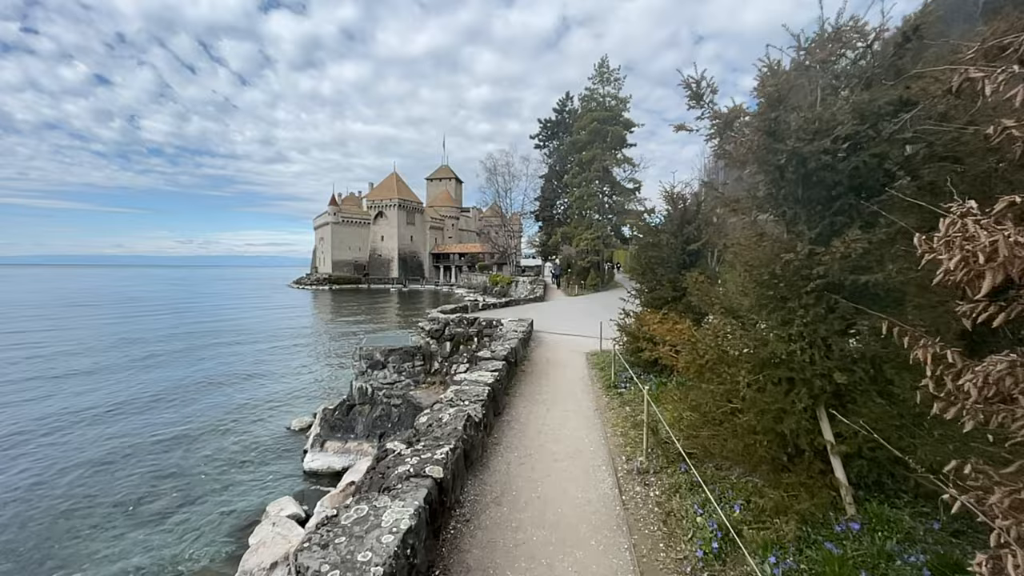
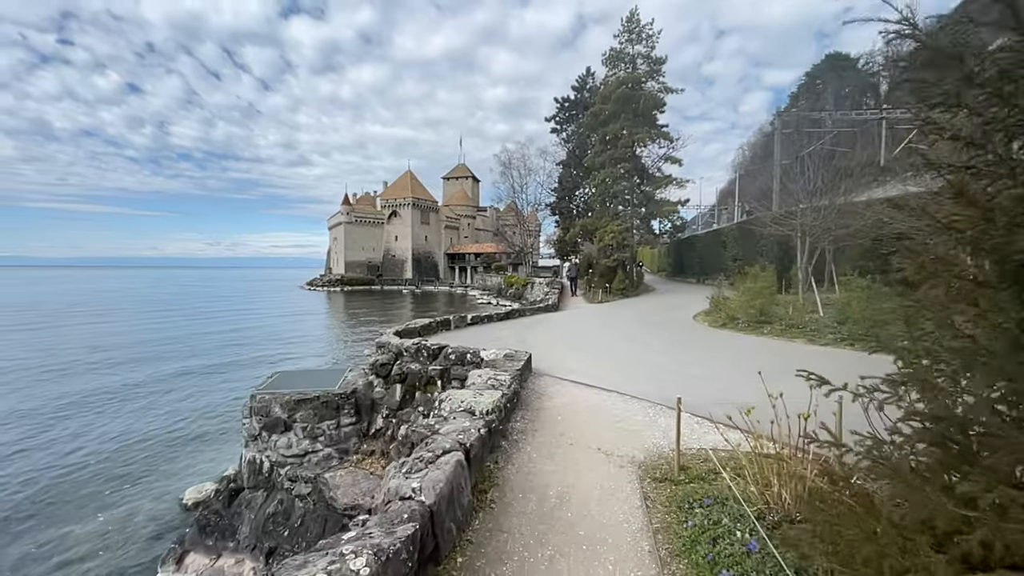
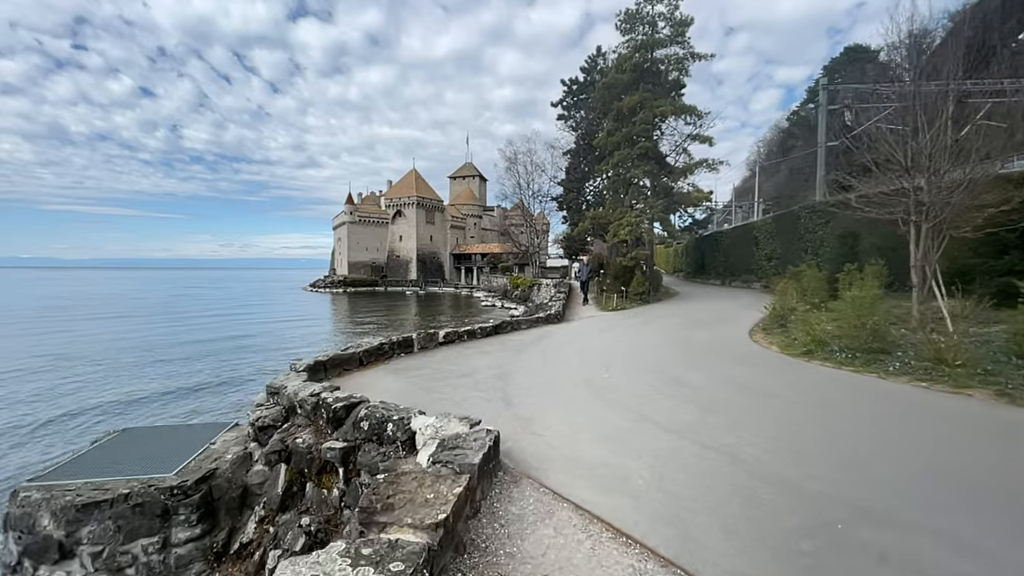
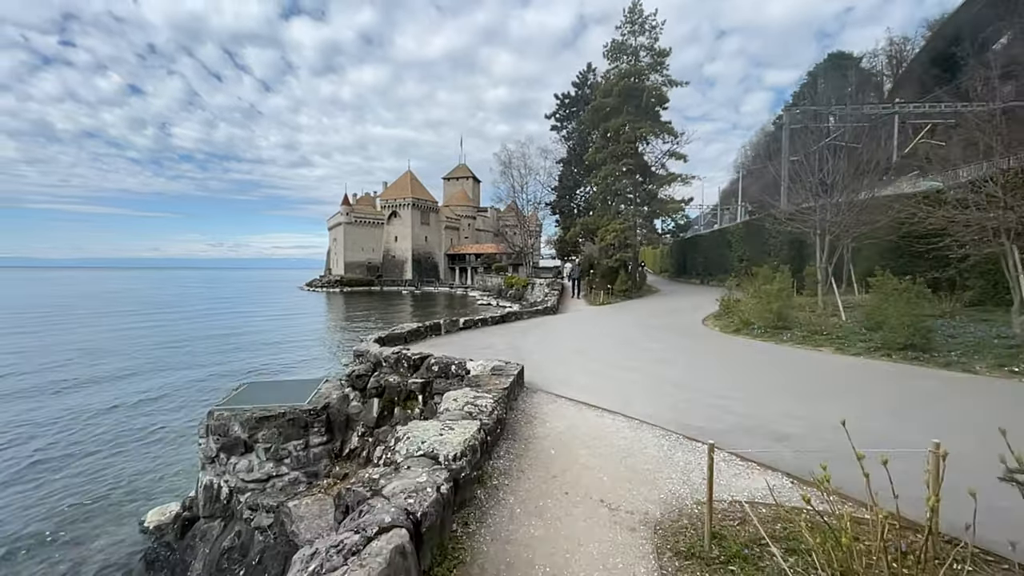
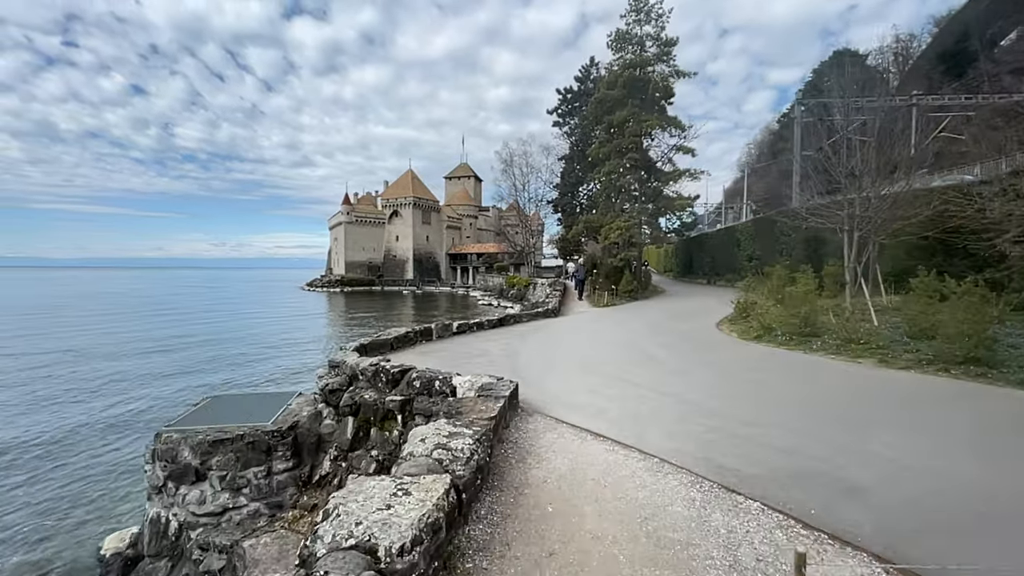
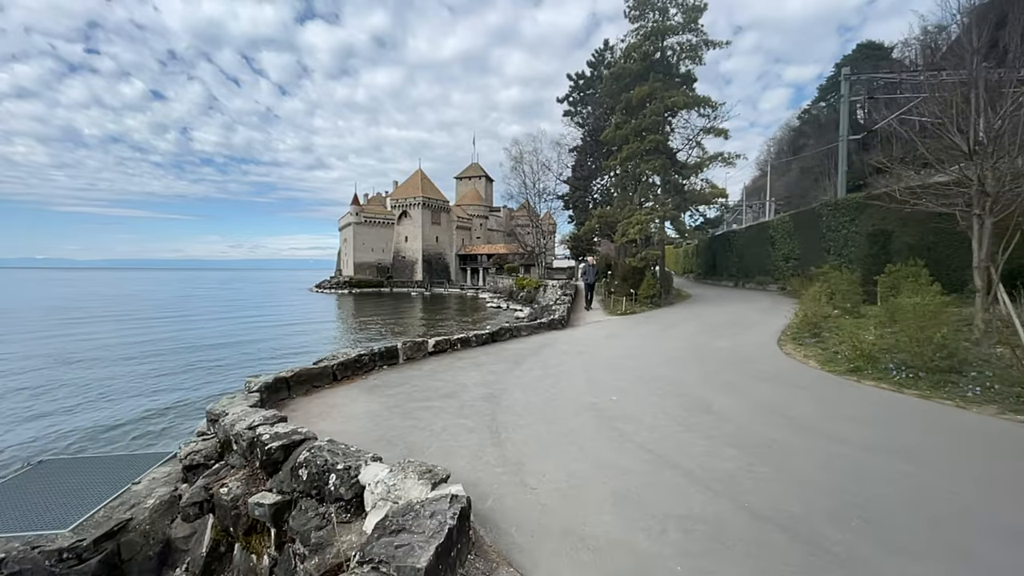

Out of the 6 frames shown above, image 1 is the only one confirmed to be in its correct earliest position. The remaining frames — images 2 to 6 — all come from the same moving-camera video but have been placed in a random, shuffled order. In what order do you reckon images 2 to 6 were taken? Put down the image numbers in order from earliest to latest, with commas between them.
2, 4, 5, 3, 6
